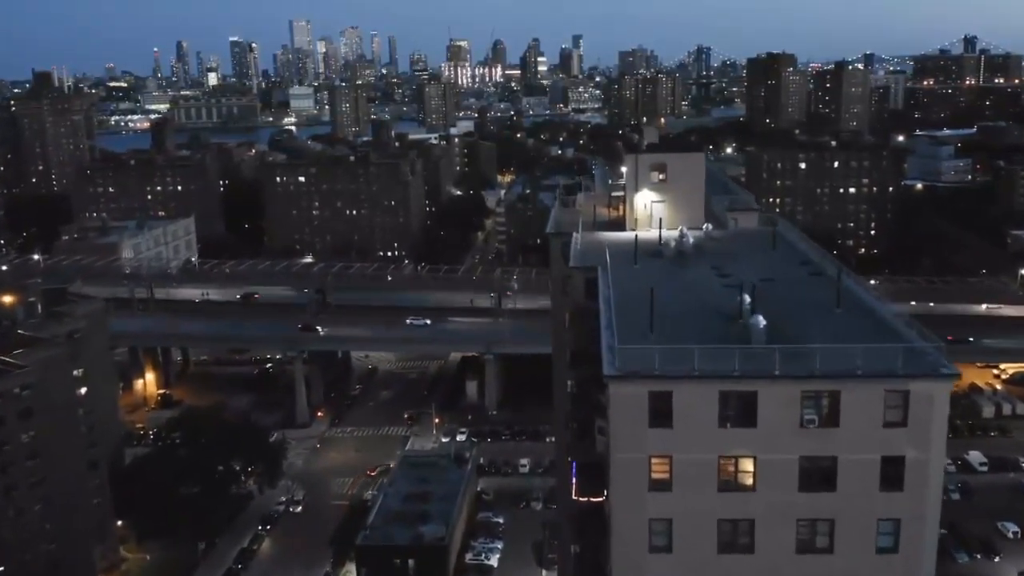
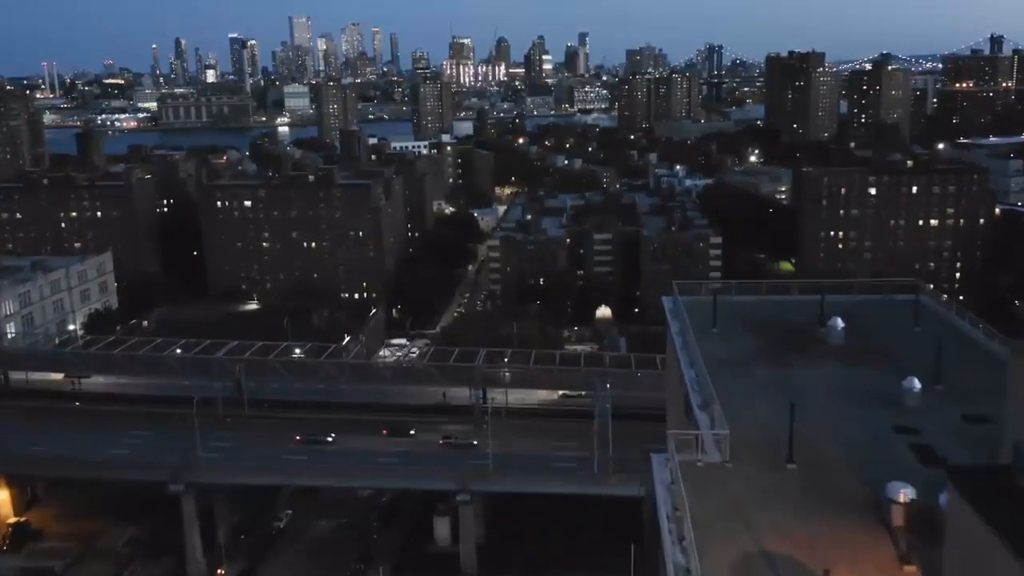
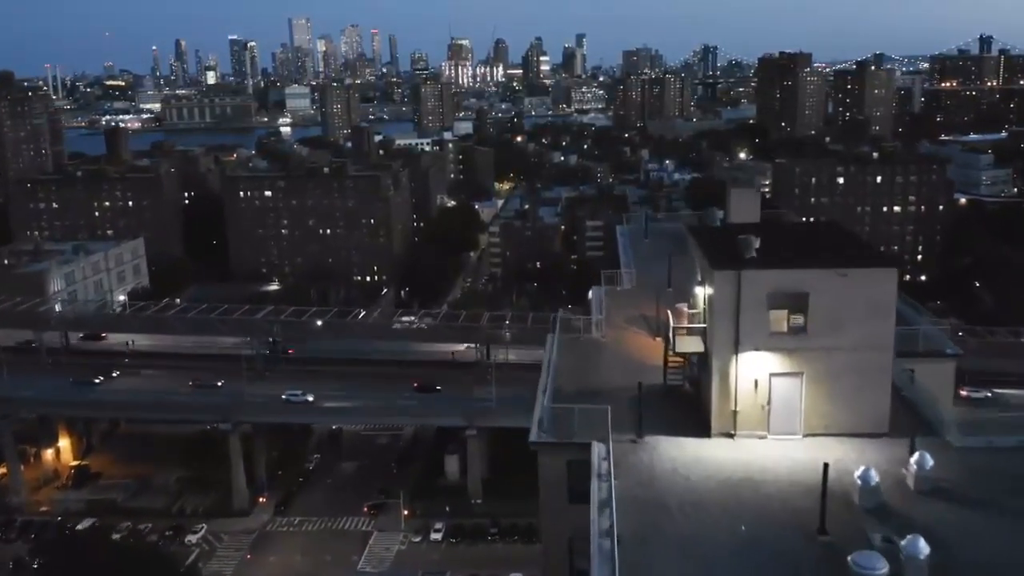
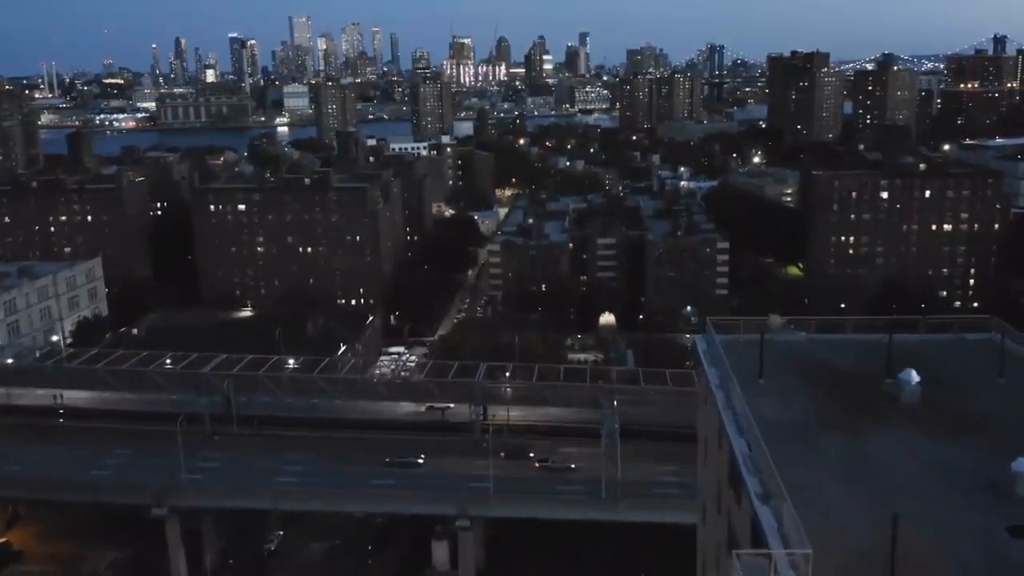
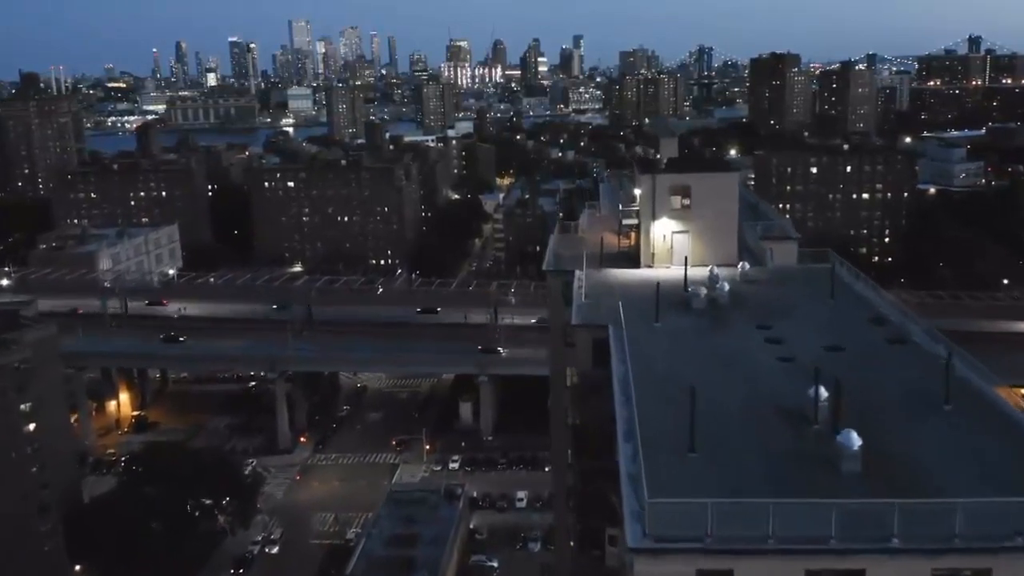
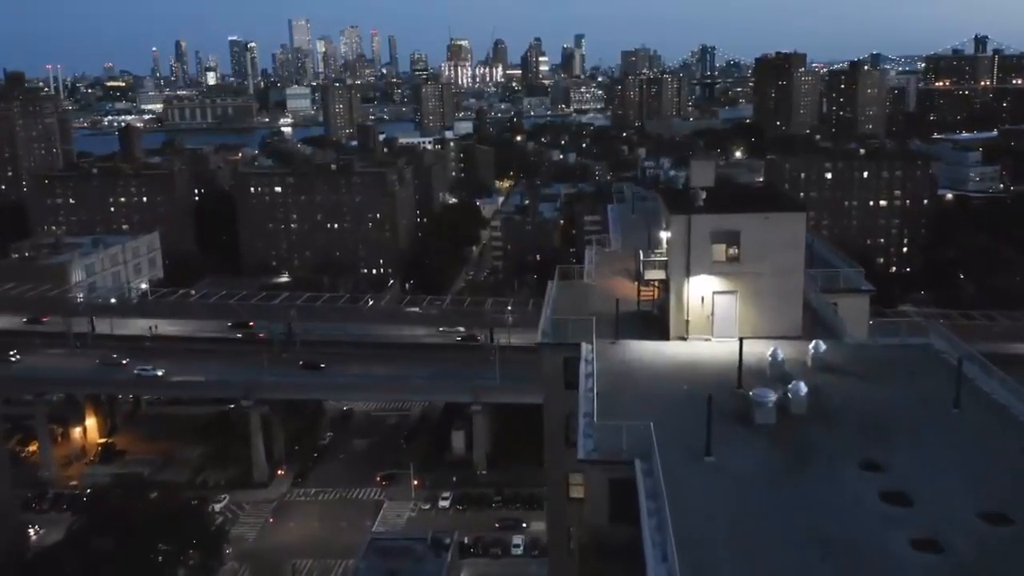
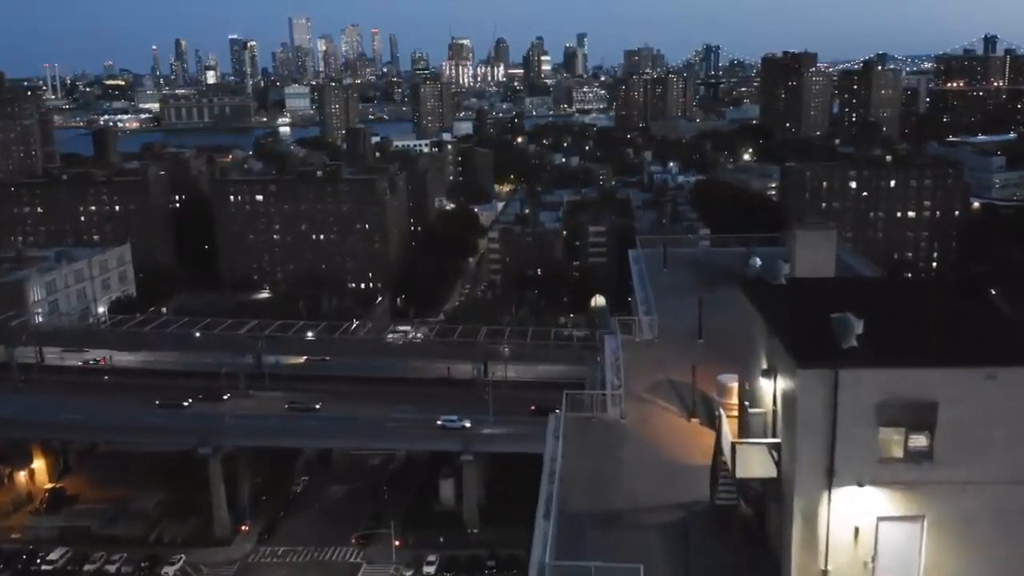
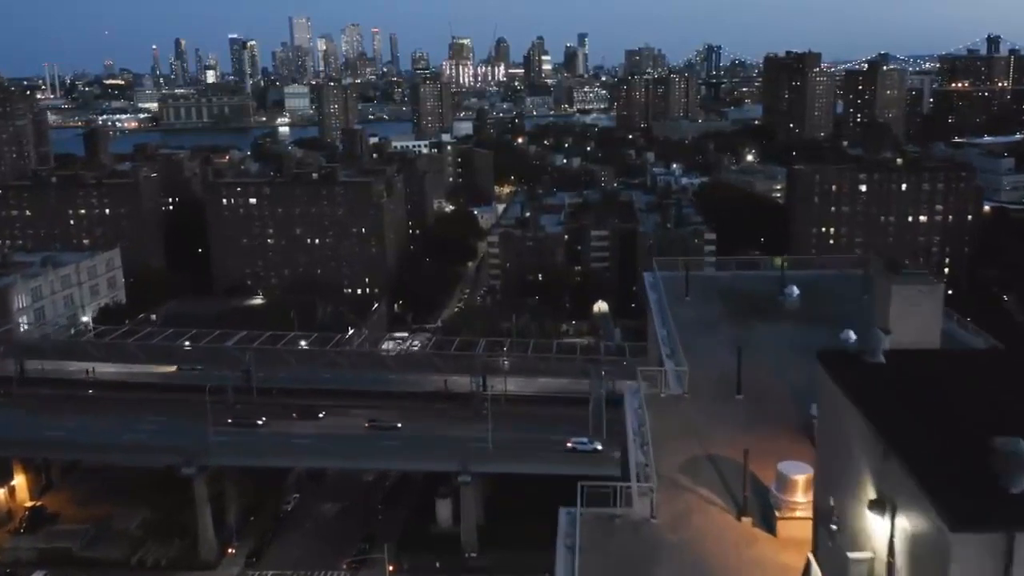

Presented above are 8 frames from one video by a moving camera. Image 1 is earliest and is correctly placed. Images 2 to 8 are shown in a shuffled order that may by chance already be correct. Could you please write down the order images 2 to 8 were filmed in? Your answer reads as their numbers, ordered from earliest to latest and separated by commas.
5, 6, 3, 7, 8, 2, 4
